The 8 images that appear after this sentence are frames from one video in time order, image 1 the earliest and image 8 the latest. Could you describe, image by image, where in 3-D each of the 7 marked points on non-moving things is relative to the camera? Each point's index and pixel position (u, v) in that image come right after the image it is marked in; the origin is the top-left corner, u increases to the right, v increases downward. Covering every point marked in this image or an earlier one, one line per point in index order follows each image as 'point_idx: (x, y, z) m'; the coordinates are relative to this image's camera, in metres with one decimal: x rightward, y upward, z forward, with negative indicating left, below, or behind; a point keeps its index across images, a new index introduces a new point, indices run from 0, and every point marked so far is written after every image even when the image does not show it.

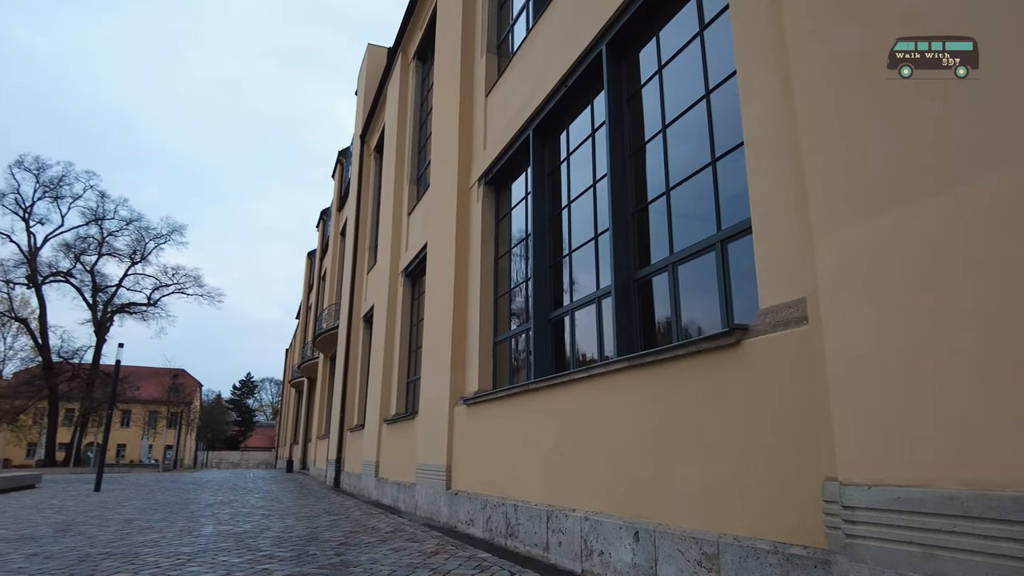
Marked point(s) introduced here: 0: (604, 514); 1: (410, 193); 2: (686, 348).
0: (+0.7, -1.7, +4.8) m
1: (-2.2, +2.0, +13.8) m
2: (+1.1, -0.4, +4.1) m
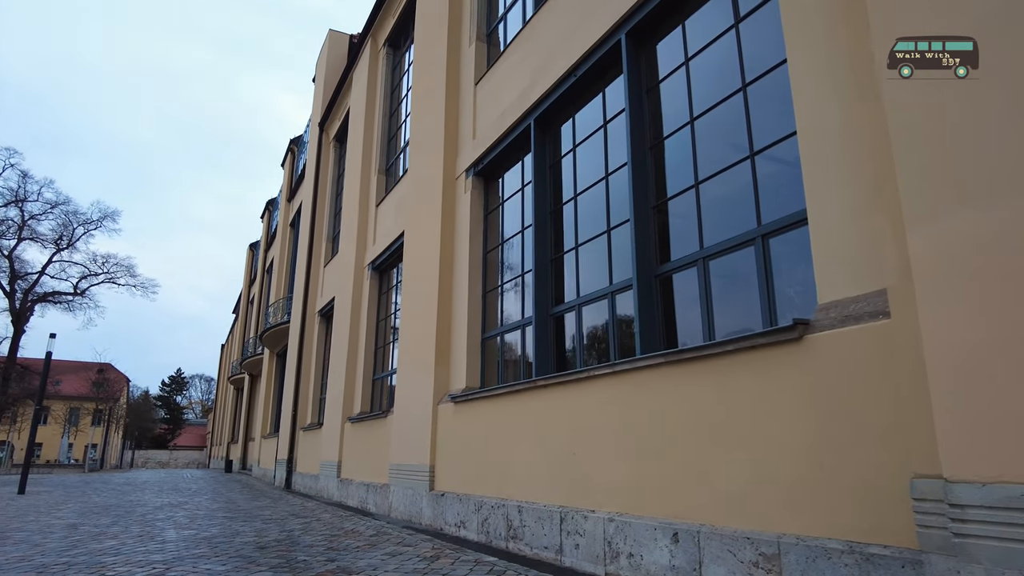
0: (+0.9, -1.7, +4.7) m
1: (-2.8, +2.2, +13.4) m
2: (+1.4, -0.3, +3.9) m
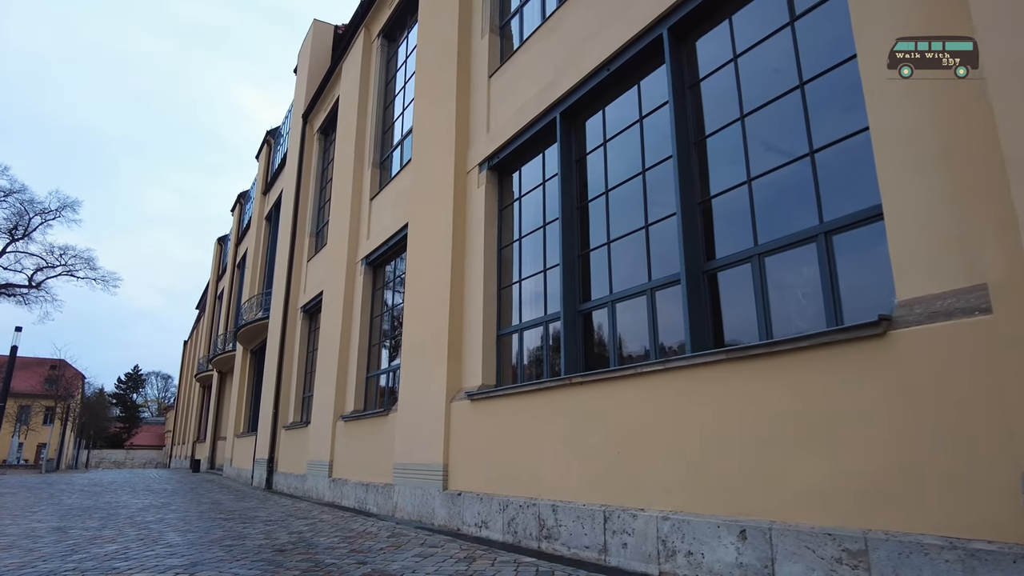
0: (+1.3, -1.6, +4.6) m
1: (-2.8, +2.3, +13.1) m
2: (+1.8, -0.3, +3.9) m
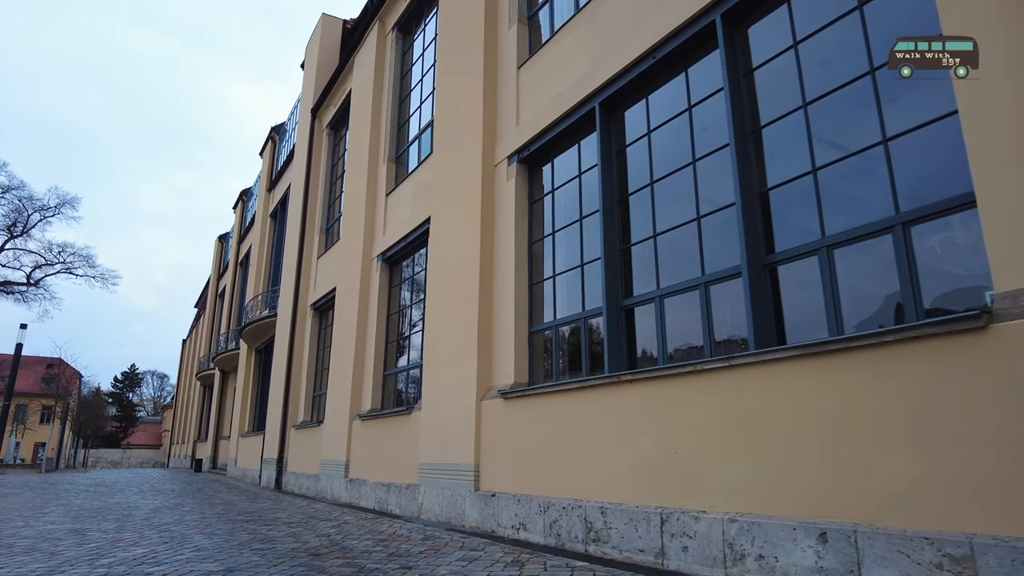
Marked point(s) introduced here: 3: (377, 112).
0: (+1.7, -1.6, +4.4) m
1: (-2.5, +2.3, +12.9) m
2: (+2.3, -0.3, +3.7) m
3: (-2.9, +3.7, +13.6) m
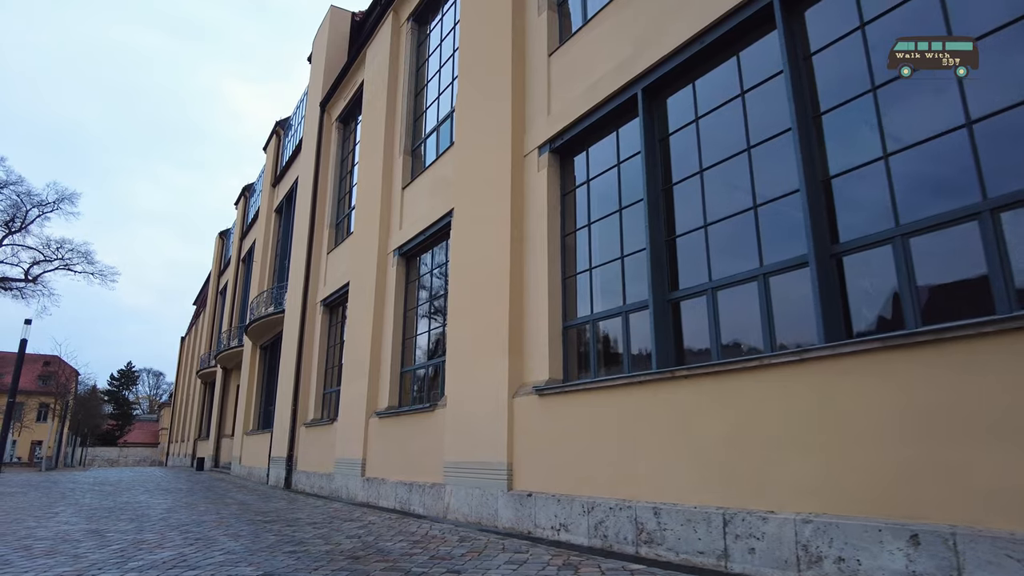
0: (+2.1, -1.5, +4.2) m
1: (-2.1, +2.4, +12.6) m
2: (+2.7, -0.2, +3.5) m
3: (-2.5, +3.8, +13.4) m
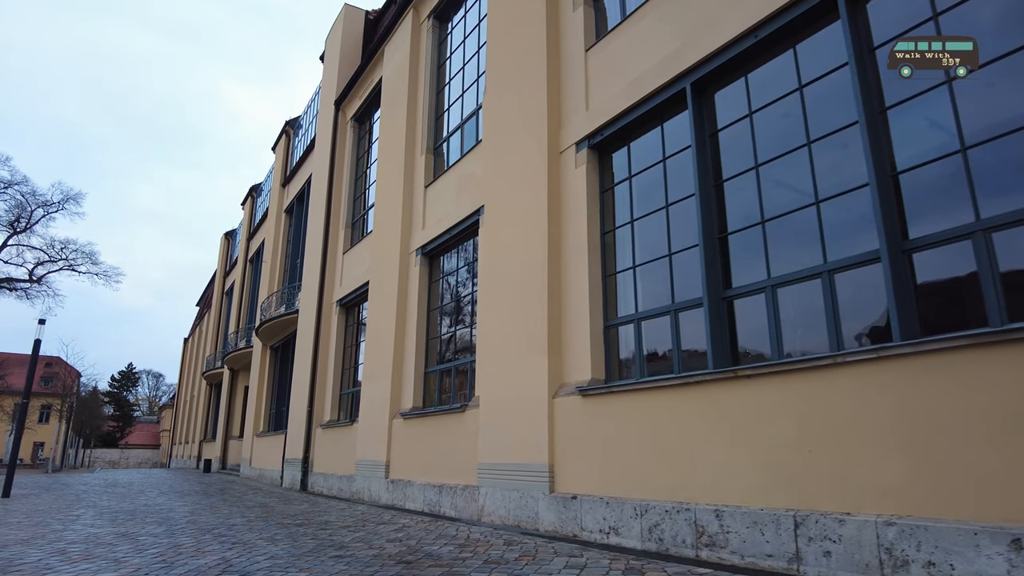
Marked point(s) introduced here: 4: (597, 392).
0: (+2.6, -1.5, +4.1) m
1: (-1.7, +2.4, +12.5) m
2: (+3.2, -0.2, +3.4) m
3: (-2.0, +3.8, +13.2) m
4: (+0.9, -1.1, +6.9) m
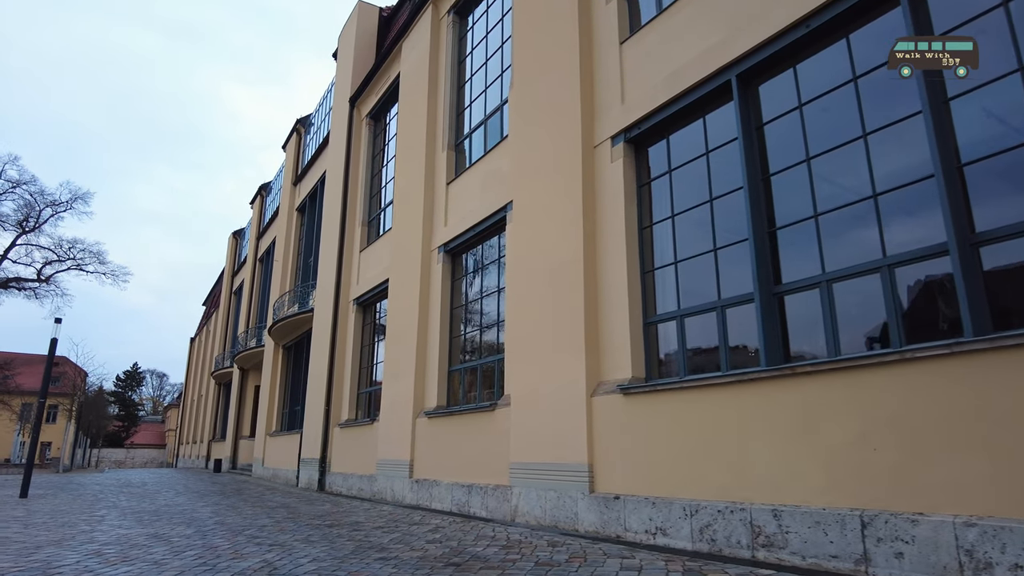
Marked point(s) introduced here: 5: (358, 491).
0: (+3.0, -1.4, +4.0) m
1: (-1.2, +2.5, +12.4) m
2: (+3.6, -0.1, +3.3) m
3: (-1.6, +3.9, +13.1) m
4: (+1.3, -1.1, +6.8) m
5: (-3.1, -4.2, +13.2) m
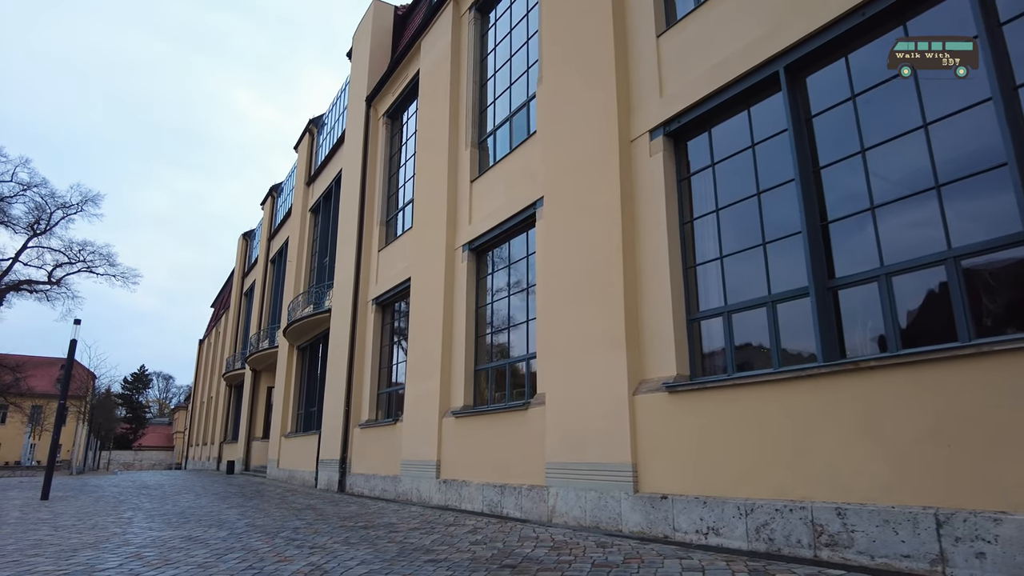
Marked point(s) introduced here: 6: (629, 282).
0: (+3.5, -1.4, +3.8) m
1: (-0.8, +2.5, +12.2) m
2: (+4.0, -0.1, +3.2) m
3: (-1.2, +3.9, +13.0) m
4: (+1.8, -1.0, +6.7) m
5: (-2.6, -4.2, +13.1) m
6: (+1.4, +0.1, +7.6) m
